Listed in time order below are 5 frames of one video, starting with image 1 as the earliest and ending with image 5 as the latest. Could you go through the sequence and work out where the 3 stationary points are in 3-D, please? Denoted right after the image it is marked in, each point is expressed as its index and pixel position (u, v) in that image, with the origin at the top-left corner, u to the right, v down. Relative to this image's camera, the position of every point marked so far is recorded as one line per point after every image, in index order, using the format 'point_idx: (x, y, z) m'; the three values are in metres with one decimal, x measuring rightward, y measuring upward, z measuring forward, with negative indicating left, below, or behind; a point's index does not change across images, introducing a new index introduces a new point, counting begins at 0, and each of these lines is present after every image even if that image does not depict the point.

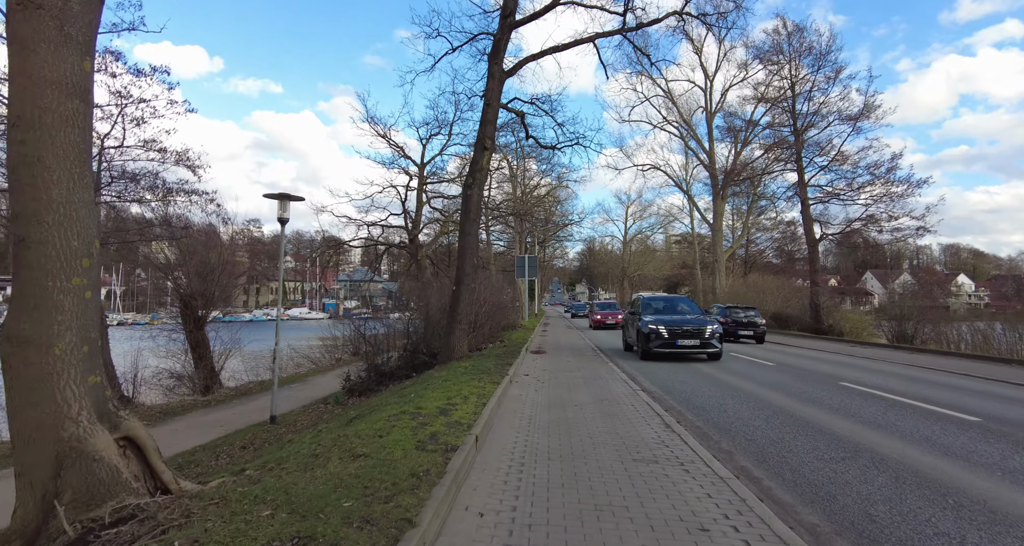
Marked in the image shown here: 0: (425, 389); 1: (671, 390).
0: (-1.4, -1.9, +8.0) m
1: (+3.0, -2.2, +9.3) m
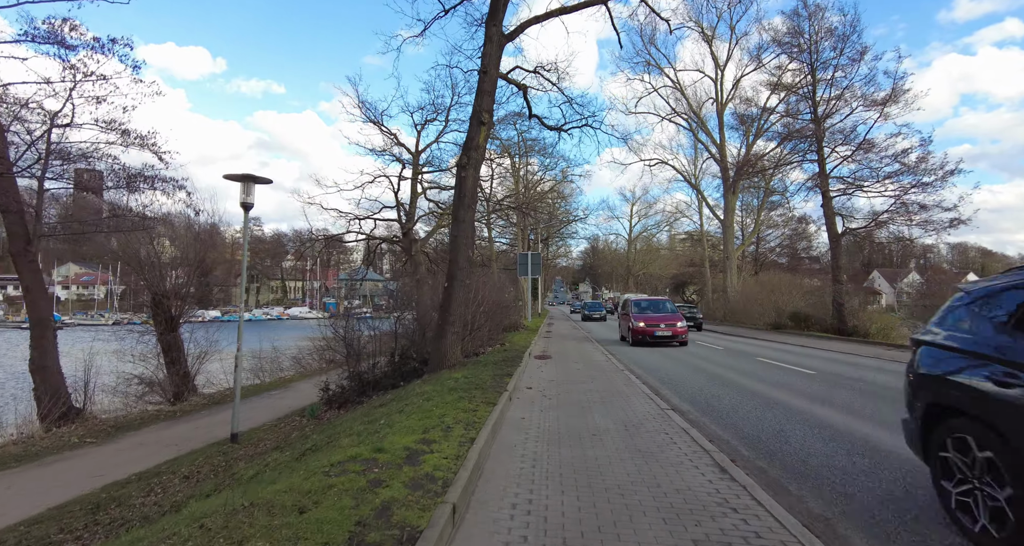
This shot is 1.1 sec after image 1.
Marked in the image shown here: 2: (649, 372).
0: (-1.4, -1.8, +6.4) m
1: (+3.0, -2.1, +7.7) m
2: (+3.3, -2.4, +11.8) m
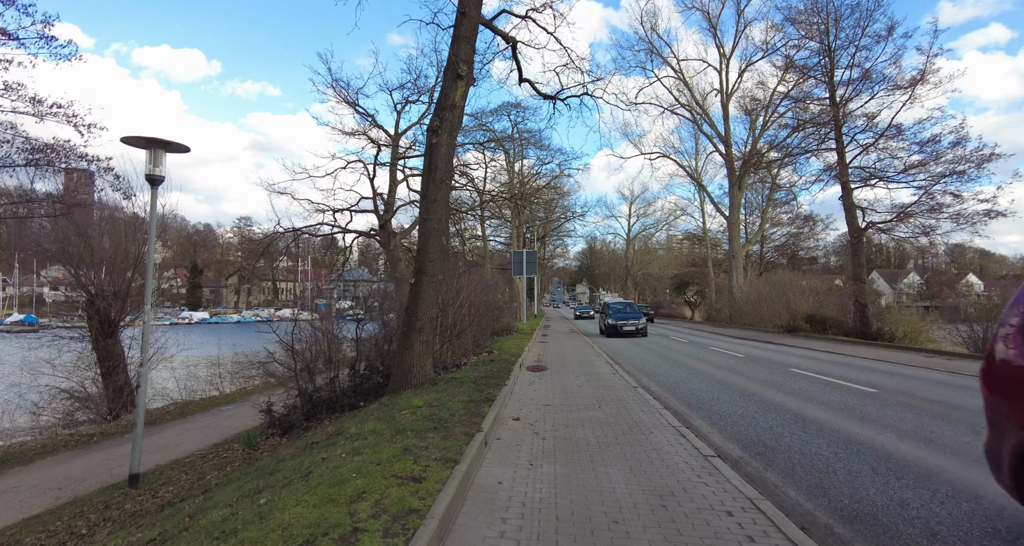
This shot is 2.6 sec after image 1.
0: (-1.7, -1.7, +4.1) m
1: (+2.8, -1.9, +5.5) m
2: (+3.0, -2.2, +9.6) m
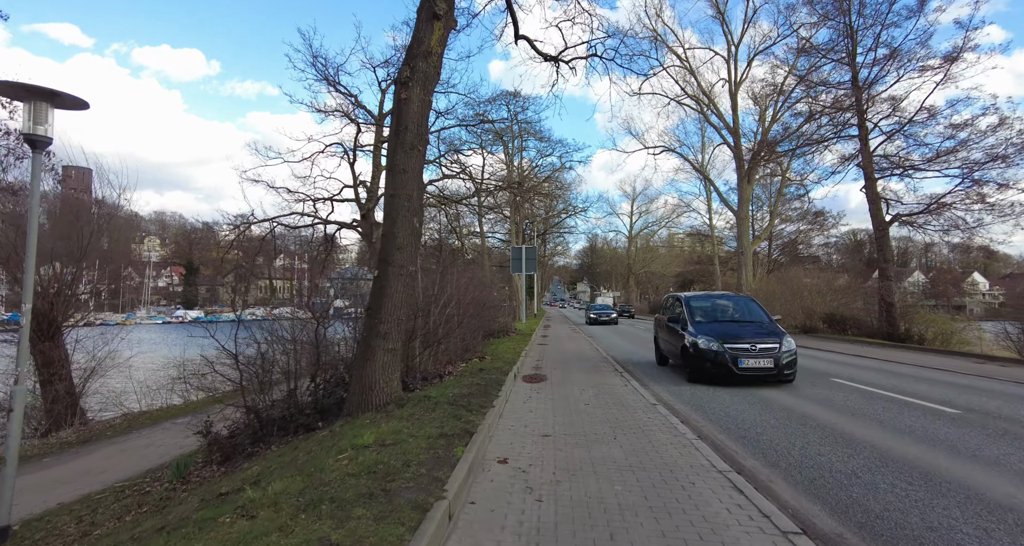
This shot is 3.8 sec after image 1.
0: (-1.8, -1.5, +2.4) m
1: (+2.6, -1.8, +3.7) m
2: (+2.9, -2.1, +7.8) m
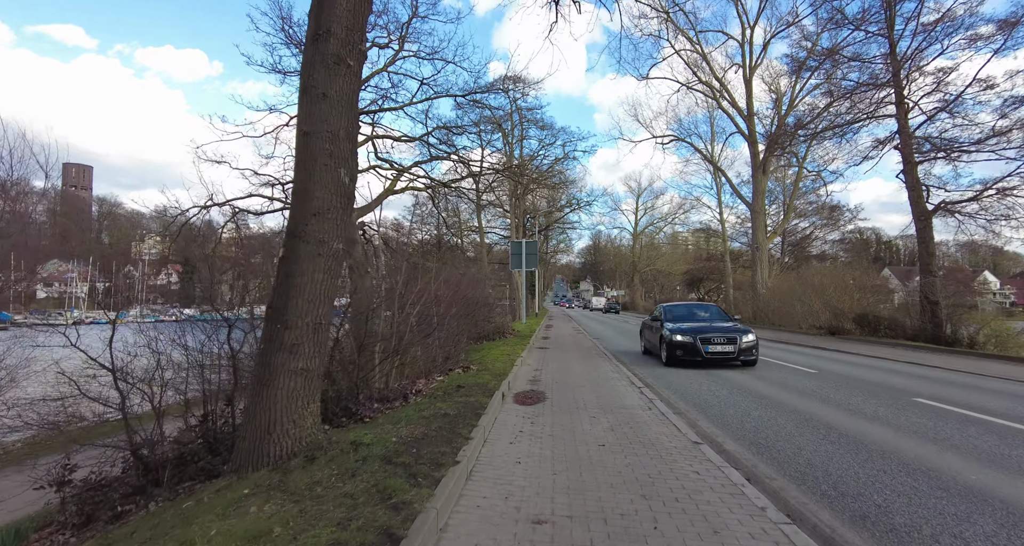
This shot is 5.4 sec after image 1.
0: (-2.0, -1.4, +0.1) m
1: (+2.4, -1.6, +1.4) m
2: (+2.7, -1.9, +5.5) m
